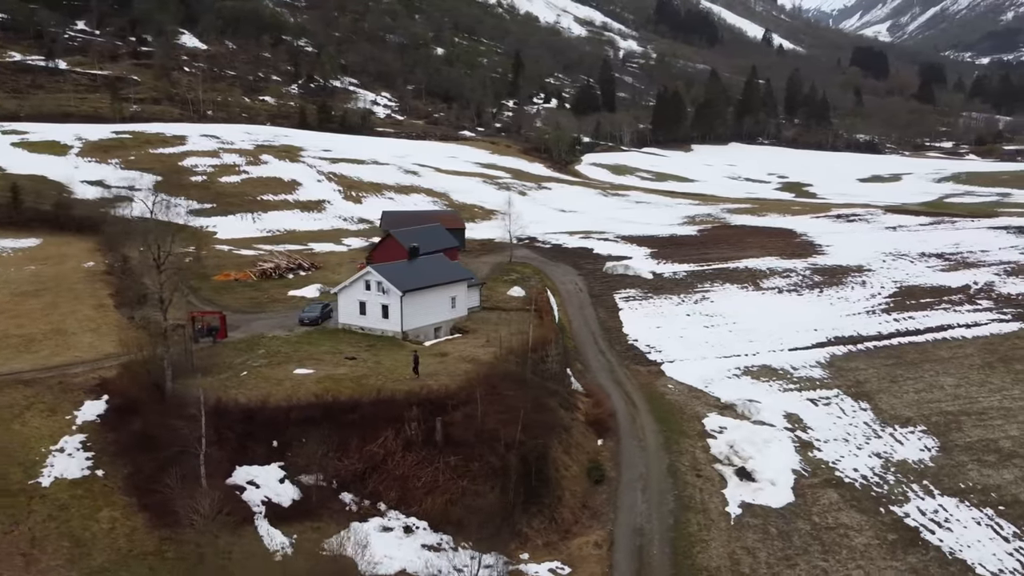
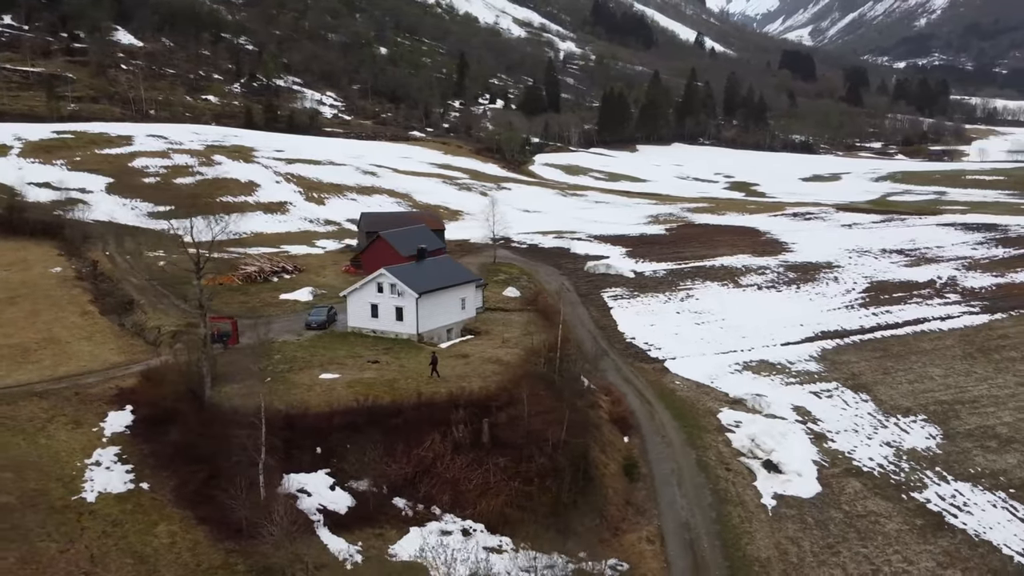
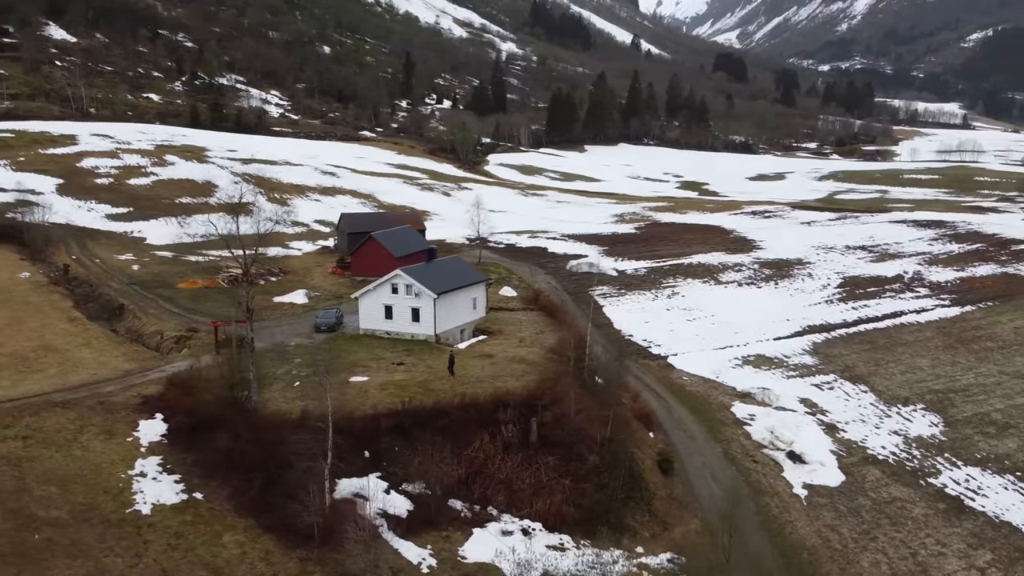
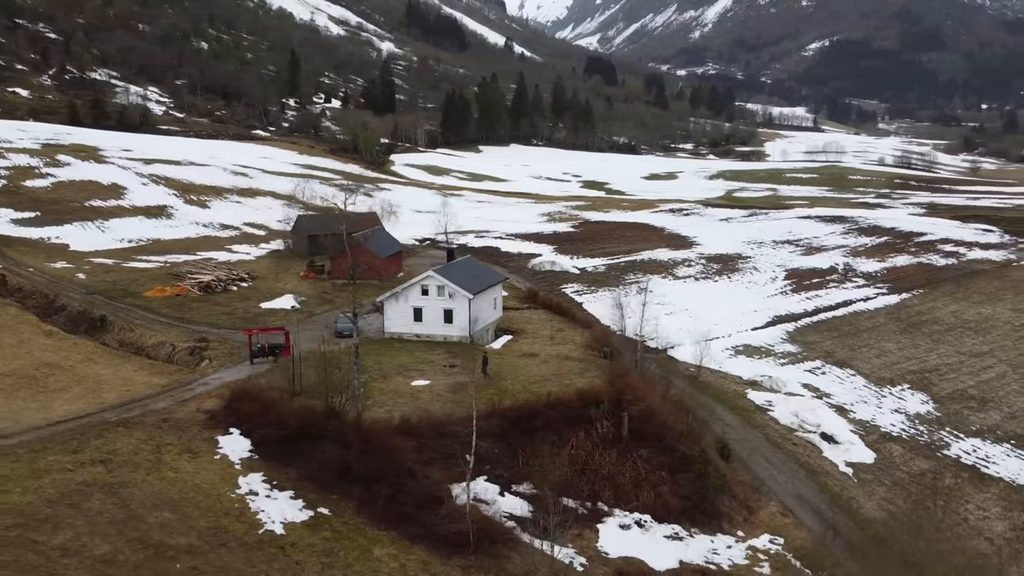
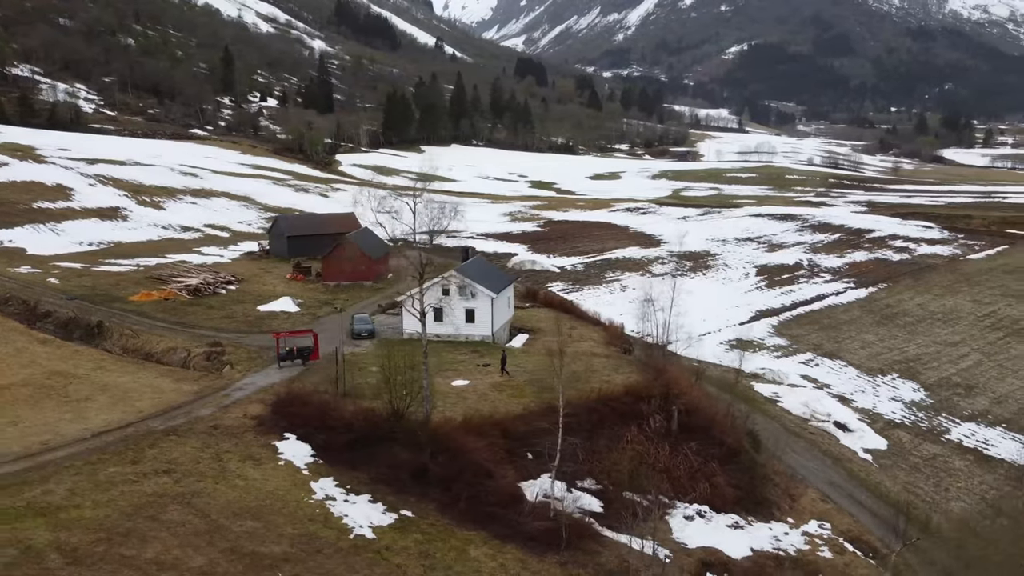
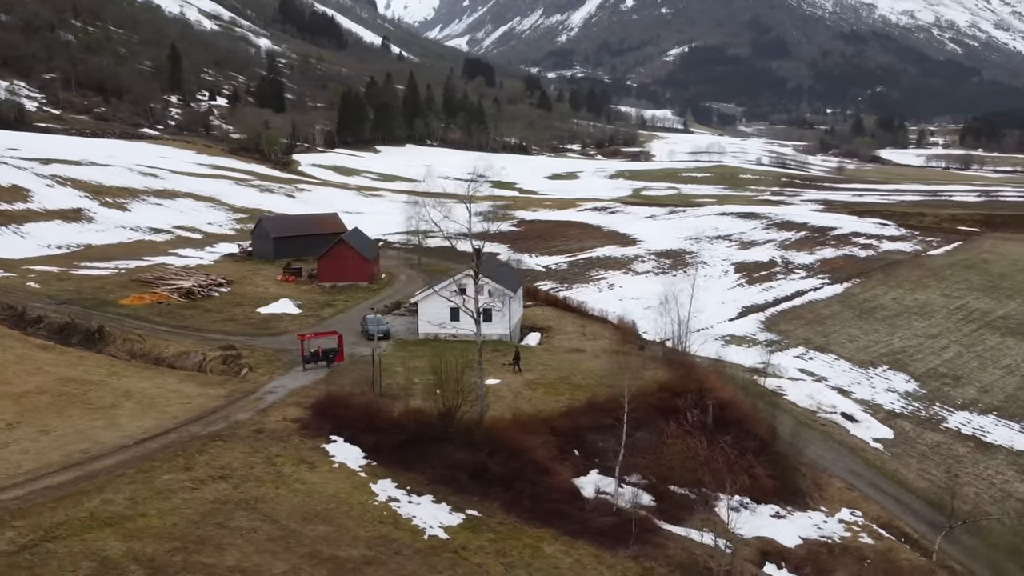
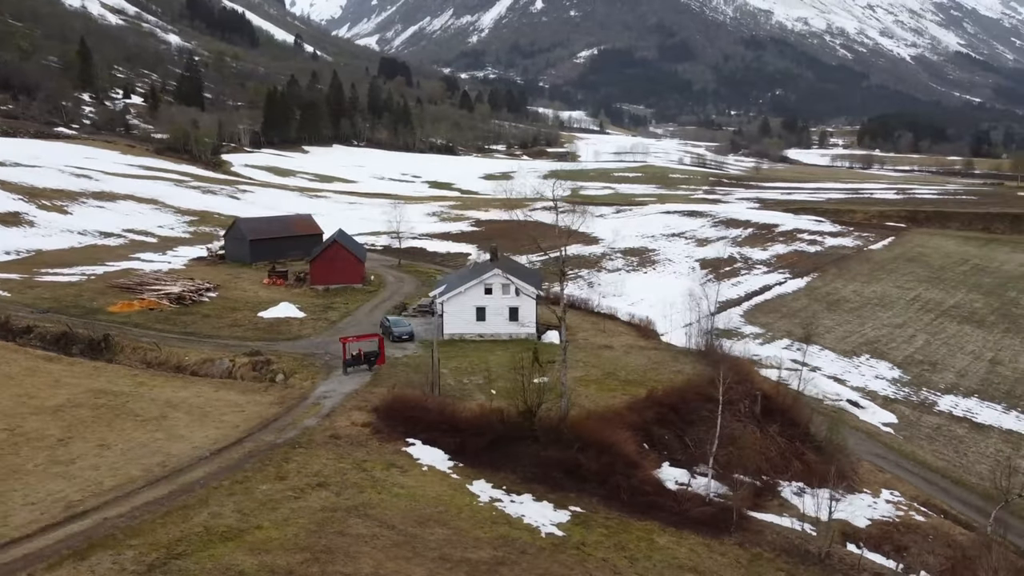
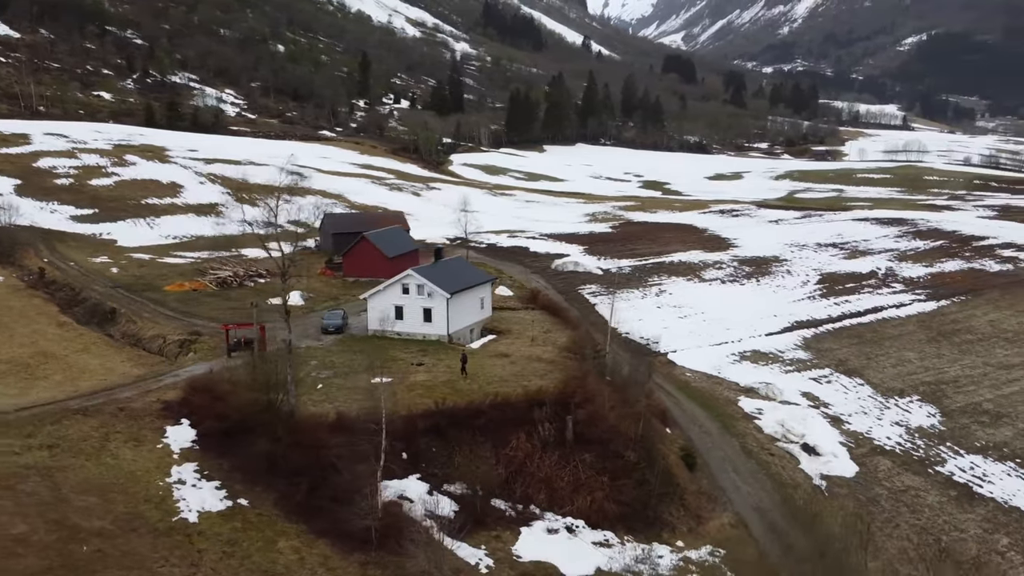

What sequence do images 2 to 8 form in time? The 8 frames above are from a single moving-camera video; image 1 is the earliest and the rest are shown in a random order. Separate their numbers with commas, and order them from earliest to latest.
2, 3, 8, 4, 5, 6, 7
